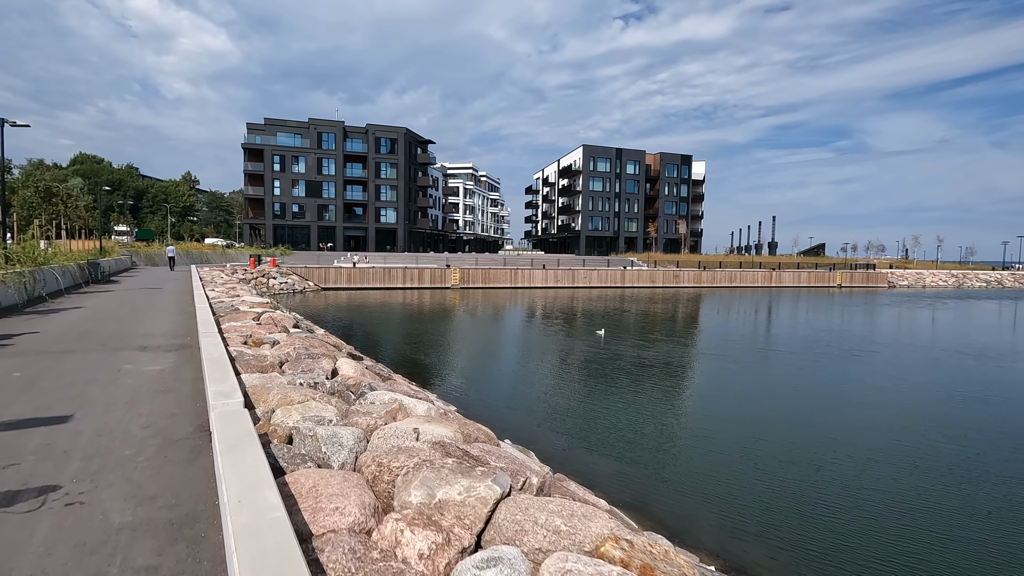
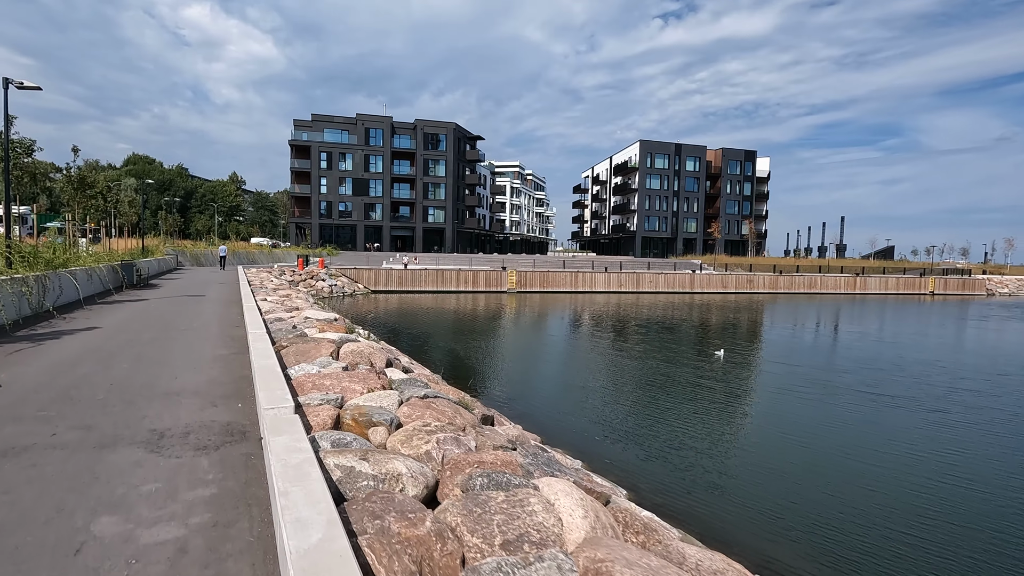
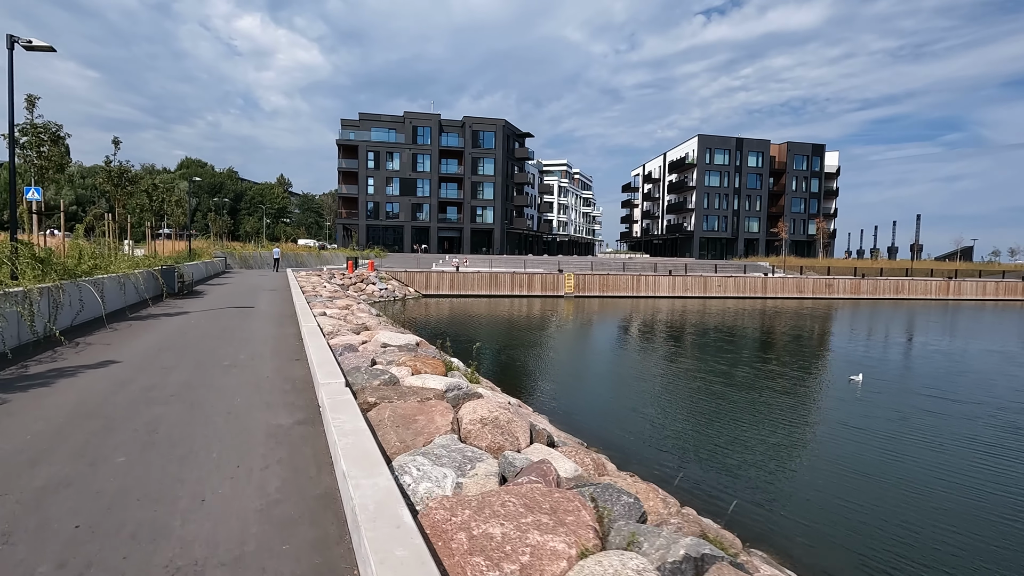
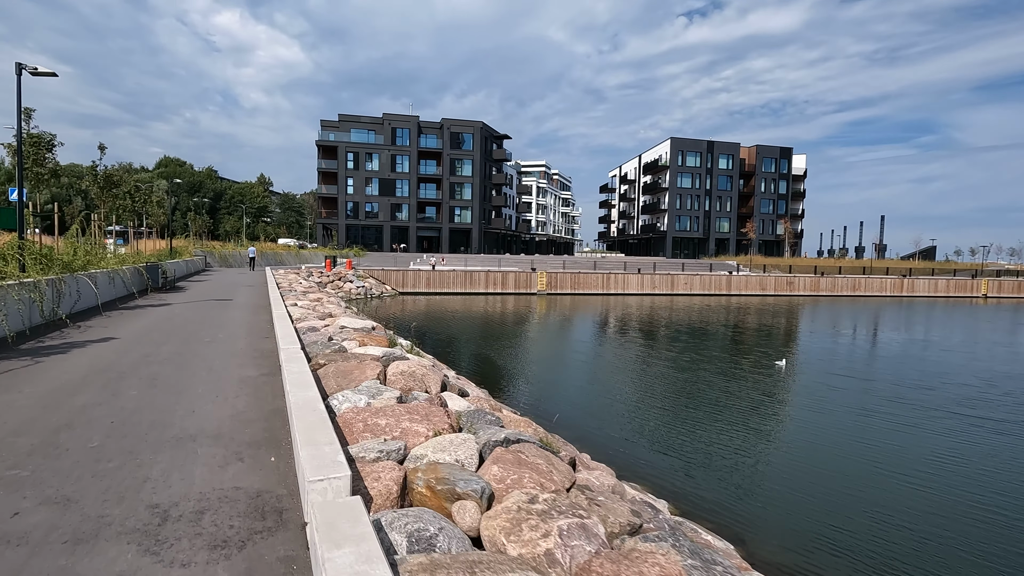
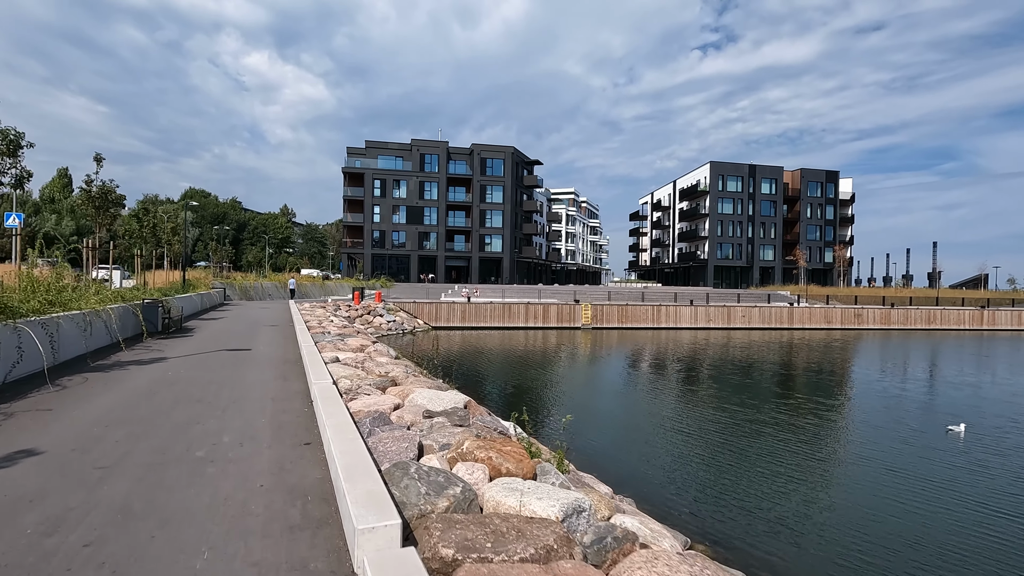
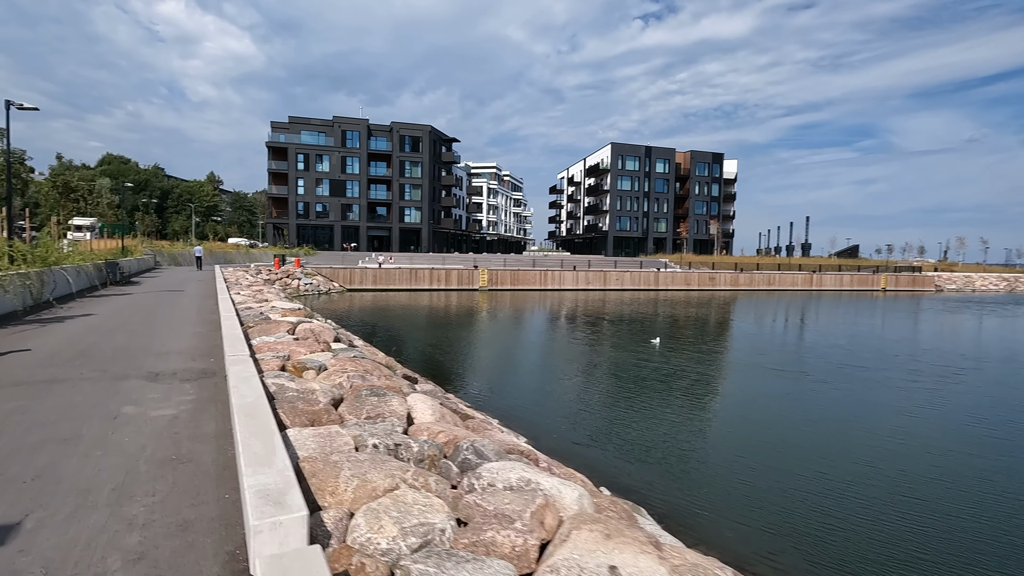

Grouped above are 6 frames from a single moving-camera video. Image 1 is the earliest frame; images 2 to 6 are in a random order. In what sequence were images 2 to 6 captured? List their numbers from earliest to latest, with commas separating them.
6, 2, 4, 3, 5
